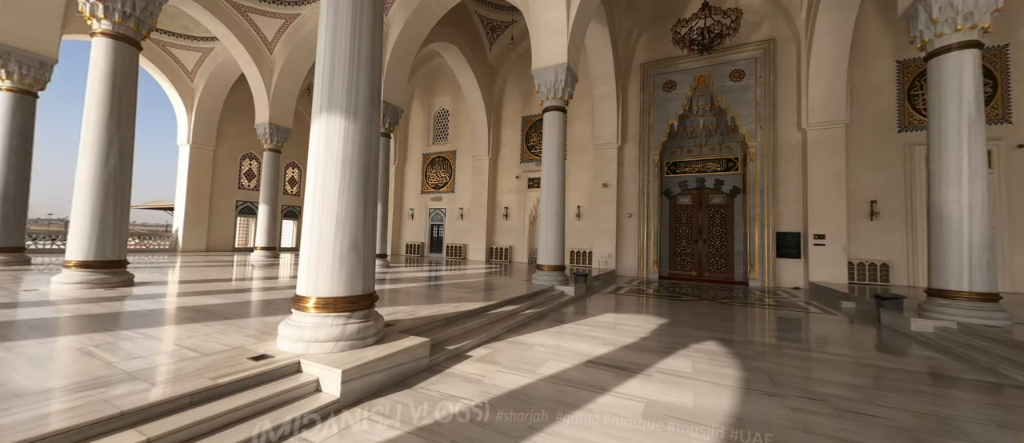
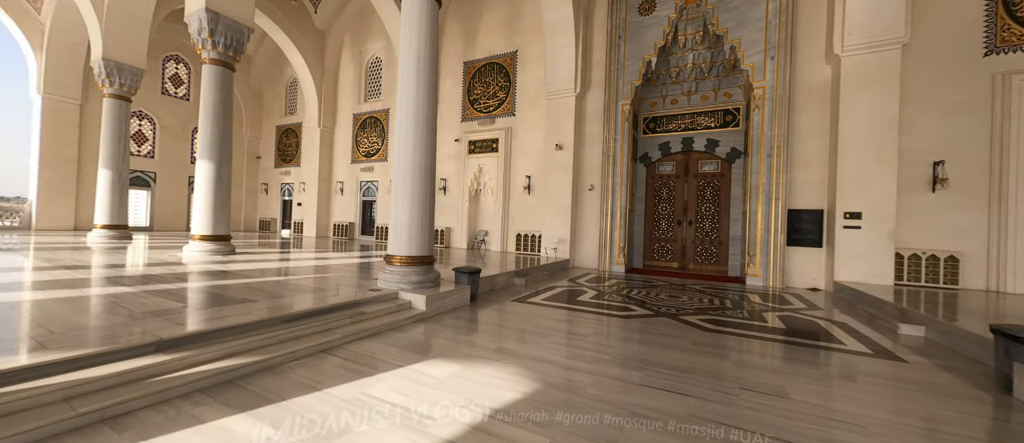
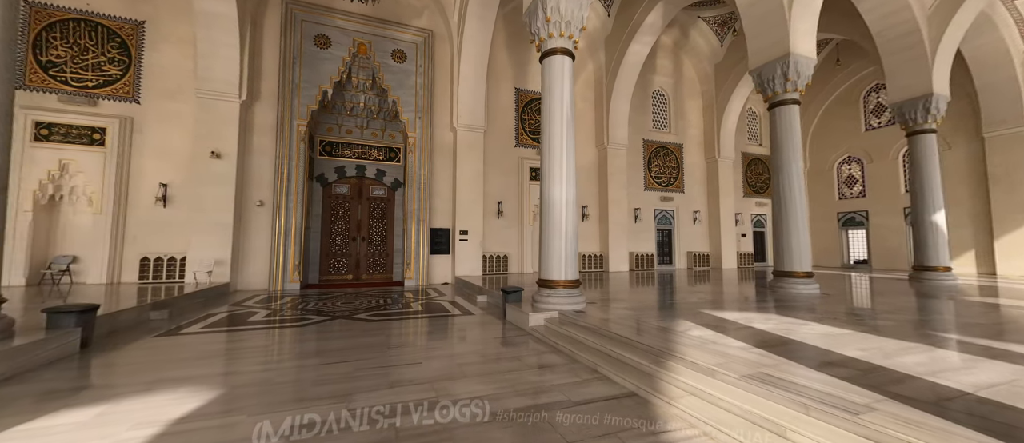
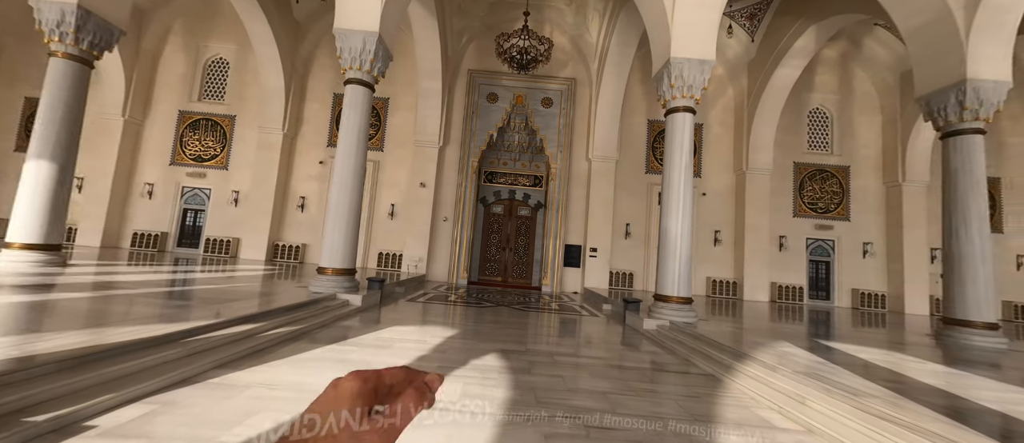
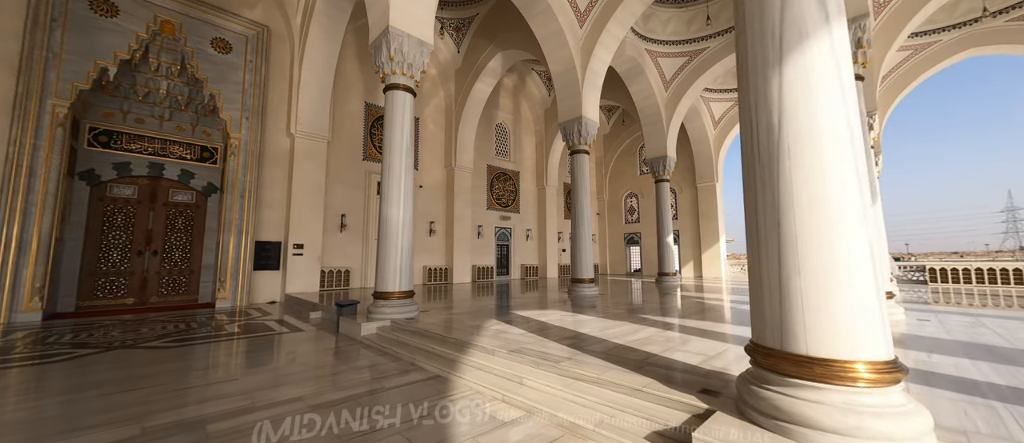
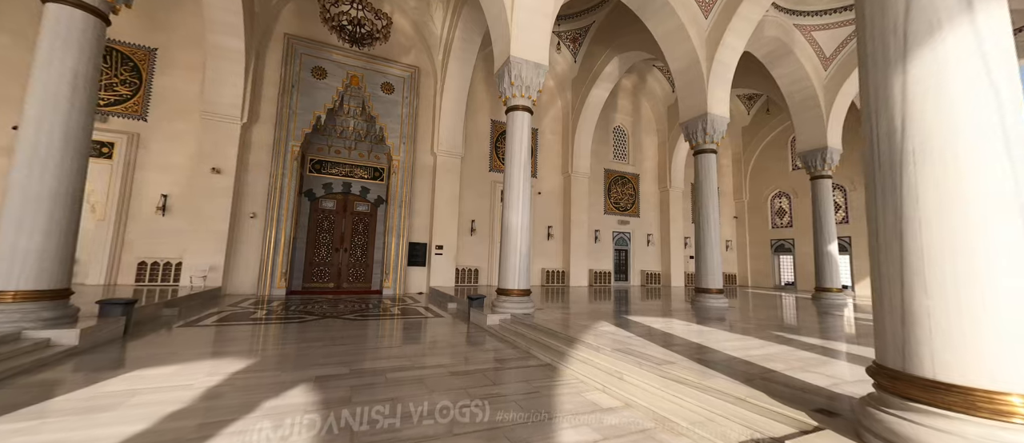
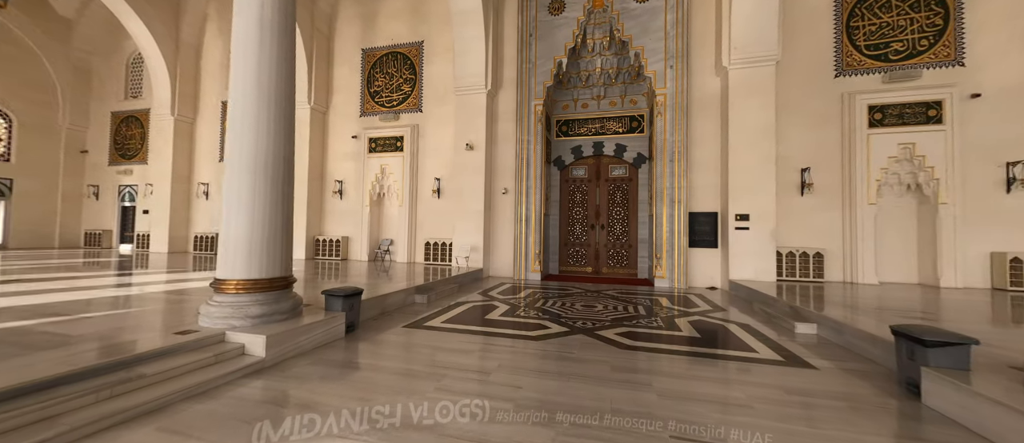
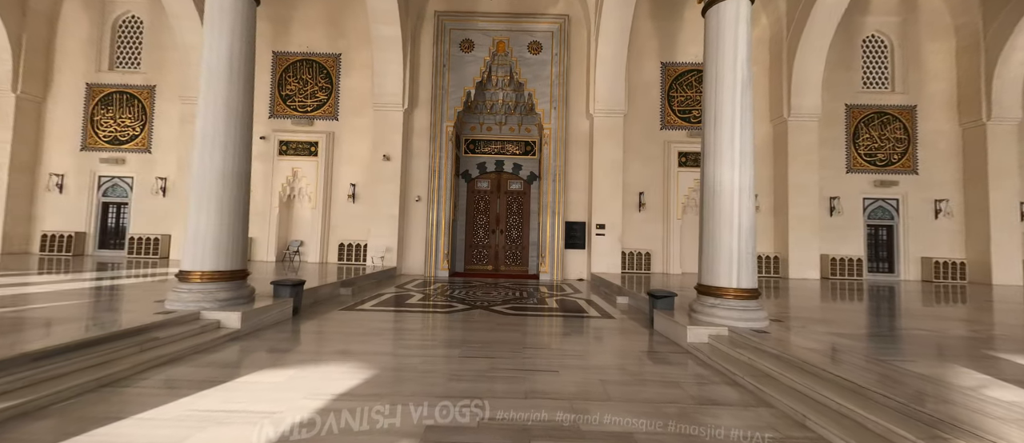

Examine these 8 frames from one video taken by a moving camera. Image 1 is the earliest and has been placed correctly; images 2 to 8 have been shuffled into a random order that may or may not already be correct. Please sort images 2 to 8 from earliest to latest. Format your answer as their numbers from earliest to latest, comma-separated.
4, 6, 5, 3, 8, 2, 7
